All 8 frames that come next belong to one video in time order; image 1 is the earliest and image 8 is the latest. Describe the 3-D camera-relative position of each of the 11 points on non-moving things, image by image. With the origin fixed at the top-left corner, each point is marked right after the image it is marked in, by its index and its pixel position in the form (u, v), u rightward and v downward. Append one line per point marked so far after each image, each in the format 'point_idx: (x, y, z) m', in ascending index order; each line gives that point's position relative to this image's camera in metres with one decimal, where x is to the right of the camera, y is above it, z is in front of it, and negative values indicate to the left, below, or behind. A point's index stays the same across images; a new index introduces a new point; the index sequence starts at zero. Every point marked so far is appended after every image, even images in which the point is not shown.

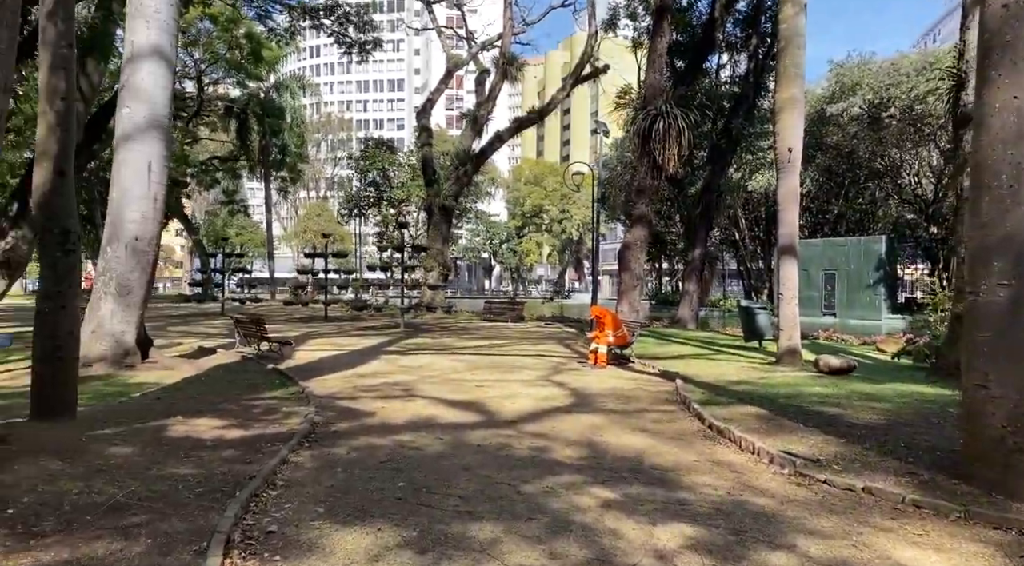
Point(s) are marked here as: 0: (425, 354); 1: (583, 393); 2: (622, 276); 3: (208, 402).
0: (-1.8, -1.5, +14.8) m
1: (+0.9, -1.4, +9.6) m
2: (+2.6, +0.2, +17.2) m
3: (-3.5, -1.4, +8.4) m
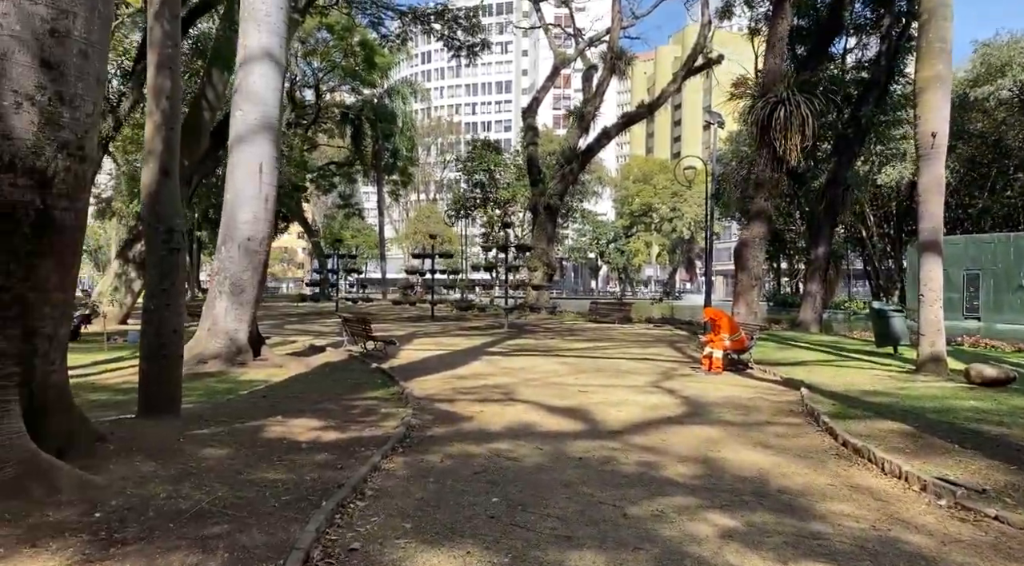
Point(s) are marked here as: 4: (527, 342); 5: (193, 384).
0: (+0.3, -1.5, +14.5) m
1: (+2.2, -1.4, +8.8) m
2: (+5.0, +0.2, +16.2) m
3: (-2.3, -1.4, +8.3) m
4: (+0.4, -1.5, +18.4) m
5: (-4.4, -1.4, +9.9) m
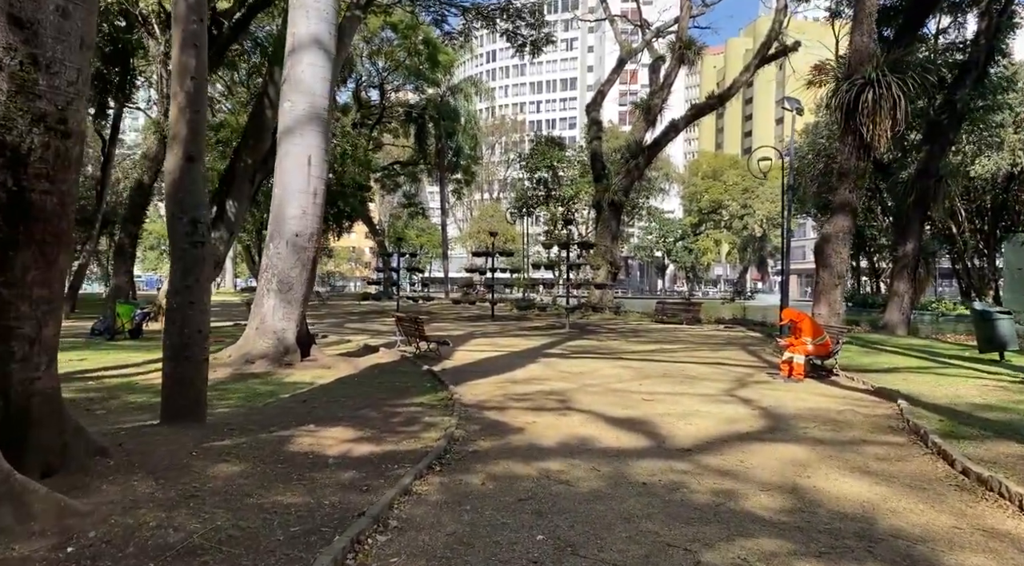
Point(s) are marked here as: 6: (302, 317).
0: (+1.5, -1.4, +13.6) m
1: (+2.9, -1.4, +7.8) m
2: (+6.3, +0.2, +14.9) m
3: (-1.7, -1.3, +7.8) m
4: (+1.9, -1.5, +17.5) m
5: (-3.6, -1.3, +9.5) m
6: (-3.4, -0.6, +11.7) m
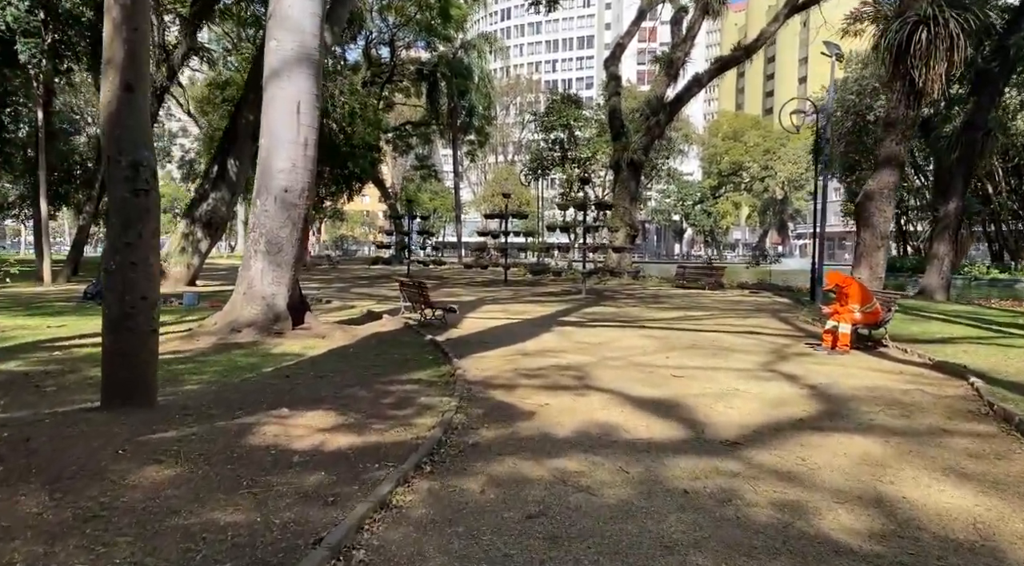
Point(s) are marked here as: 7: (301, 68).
0: (+1.7, -0.8, +12.6) m
1: (+3.0, -1.0, +6.8) m
2: (+6.6, +0.9, +13.7) m
3: (-1.6, -1.0, +6.8) m
4: (+2.2, -0.6, +16.4) m
5: (-3.5, -0.9, +8.5) m
6: (-3.2, 0.0, +10.7) m
7: (-2.9, +2.9, +9.9) m
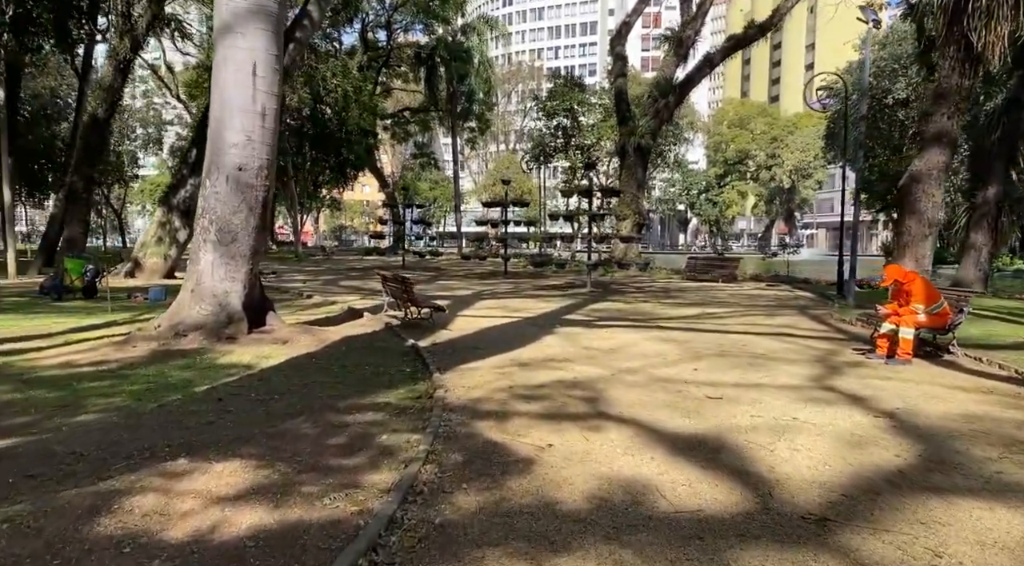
0: (+1.6, -0.7, +11.0) m
1: (+2.9, -1.0, +5.2) m
2: (+6.5, +1.0, +12.1) m
3: (-1.7, -0.9, +5.2) m
4: (+2.1, -0.5, +14.9) m
5: (-3.5, -0.8, +7.0) m
6: (-3.3, +0.1, +9.1) m
7: (-2.9, +3.0, +8.3) m
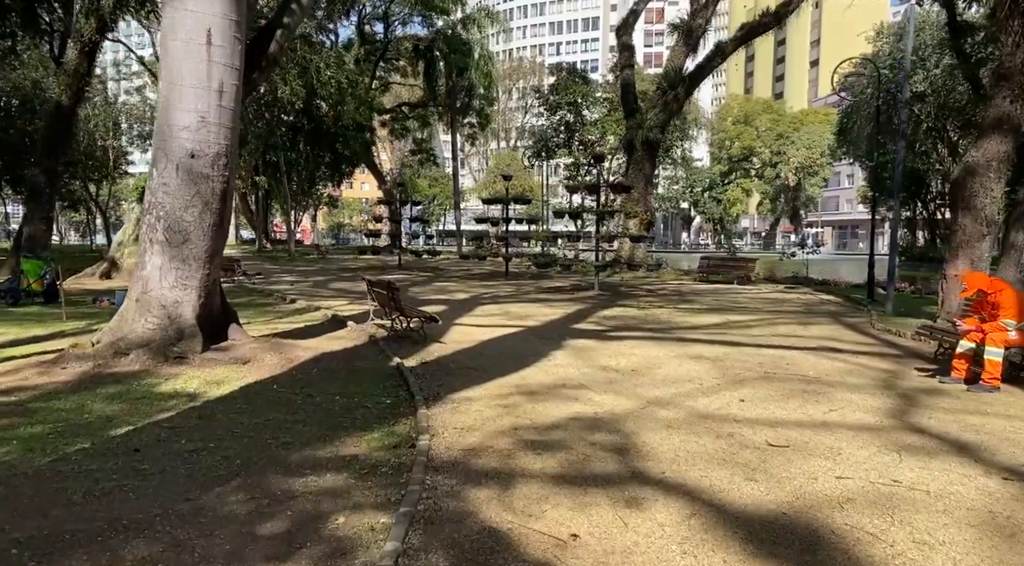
0: (+1.7, -0.8, +9.6) m
1: (+2.9, -1.1, +3.8) m
2: (+6.6, +1.0, +10.7) m
3: (-1.7, -1.0, +3.9) m
4: (+2.2, -0.5, +13.5) m
5: (-3.5, -0.9, +5.6) m
6: (-3.2, 0.0, +7.8) m
7: (-2.9, +2.9, +6.9) m
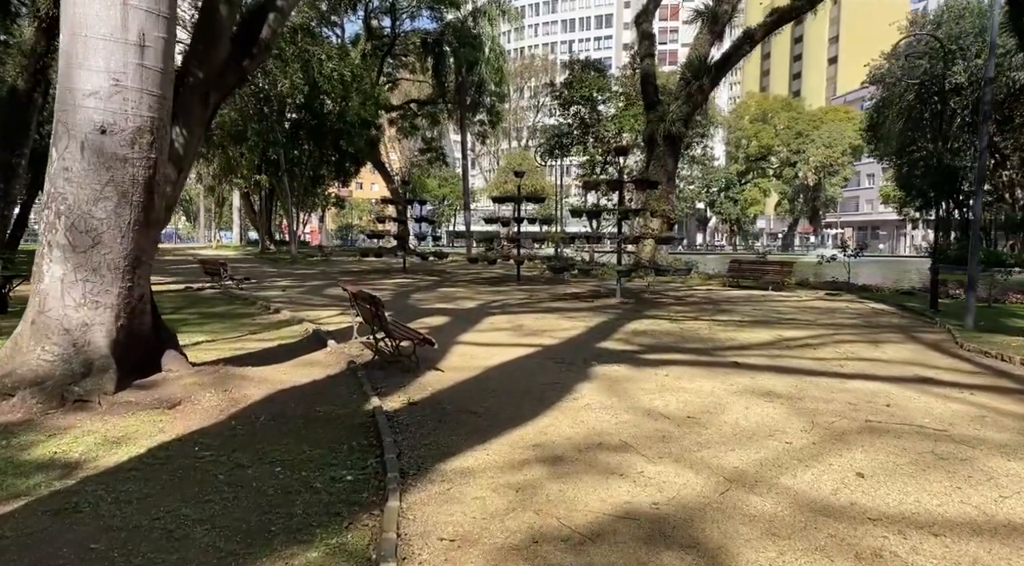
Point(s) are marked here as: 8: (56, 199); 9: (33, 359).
0: (+1.8, -0.9, +7.8) m
1: (+3.0, -1.2, +2.0) m
2: (+6.7, +0.8, +8.8) m
3: (-1.6, -1.2, +2.1) m
4: (+2.4, -0.7, +11.7) m
5: (-3.4, -1.1, +3.8) m
6: (-3.1, -0.1, +6.0) m
7: (-2.8, +2.8, +5.1) m
8: (-3.5, +0.6, +5.5) m
9: (-3.6, -0.5, +5.5) m
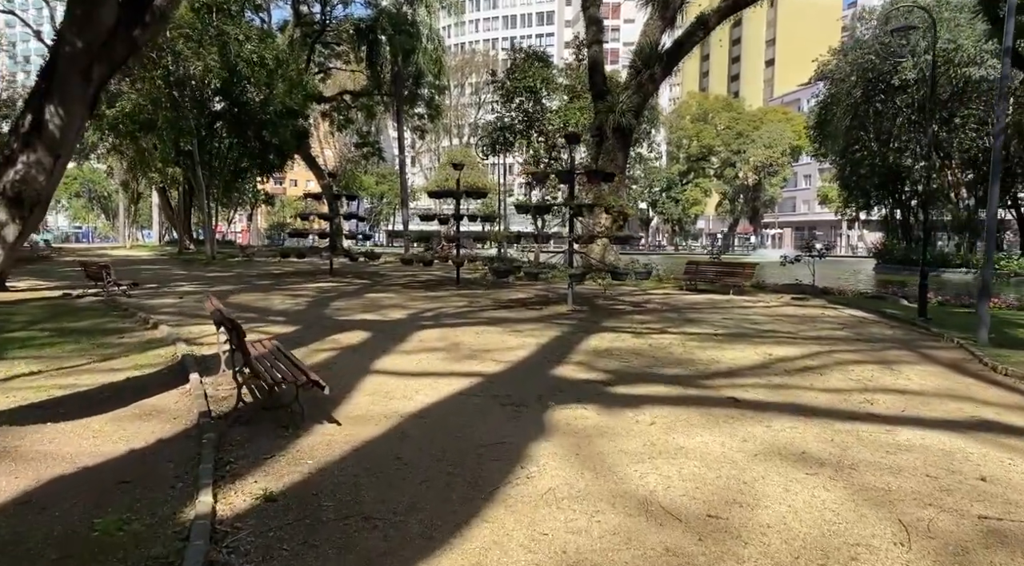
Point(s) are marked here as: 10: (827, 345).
0: (+1.2, -1.0, +5.8) m
1: (+2.9, -1.3, +0.1) m
2: (+6.1, +0.7, +7.2) m
3: (-1.7, -1.3, -0.2) m
4: (+1.5, -0.8, +9.7) m
5: (-3.7, -1.2, +1.4) m
6: (-3.5, -0.3, +3.6) m
7: (-3.1, +2.6, +2.8) m
8: (-3.8, +0.5, +3.1) m
9: (-4.0, -0.7, +3.1) m
10: (+4.1, -0.8, +9.5) m
